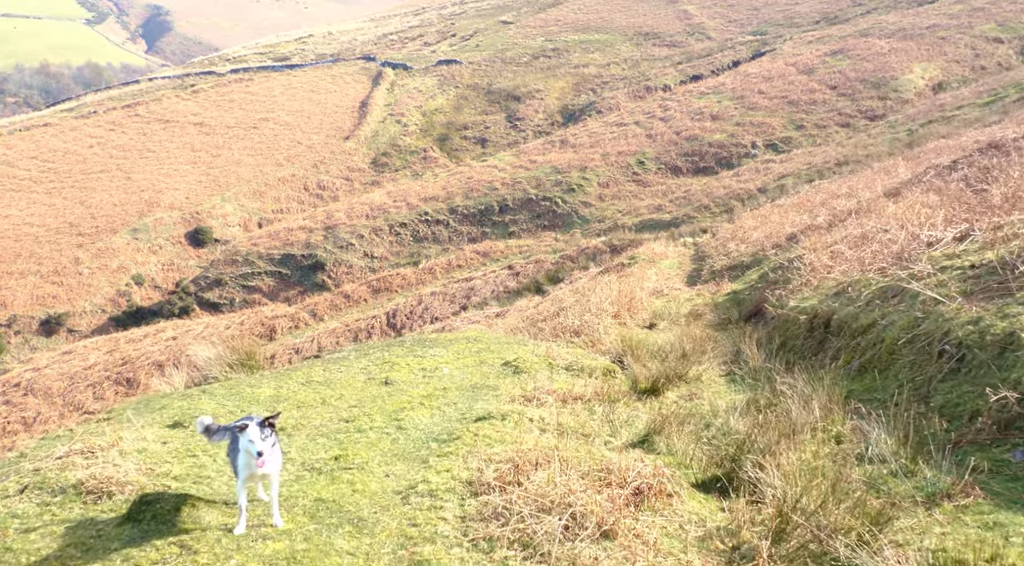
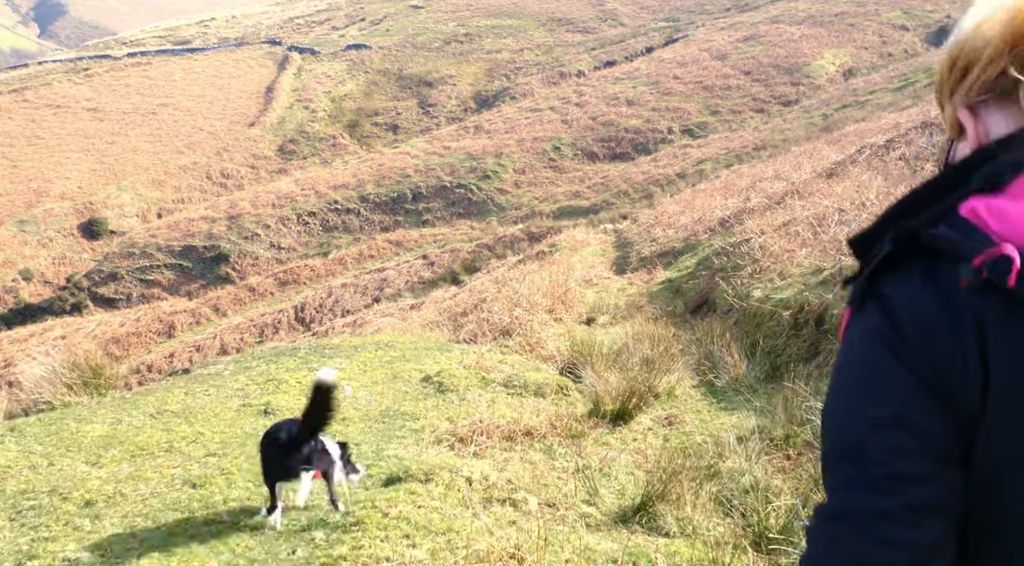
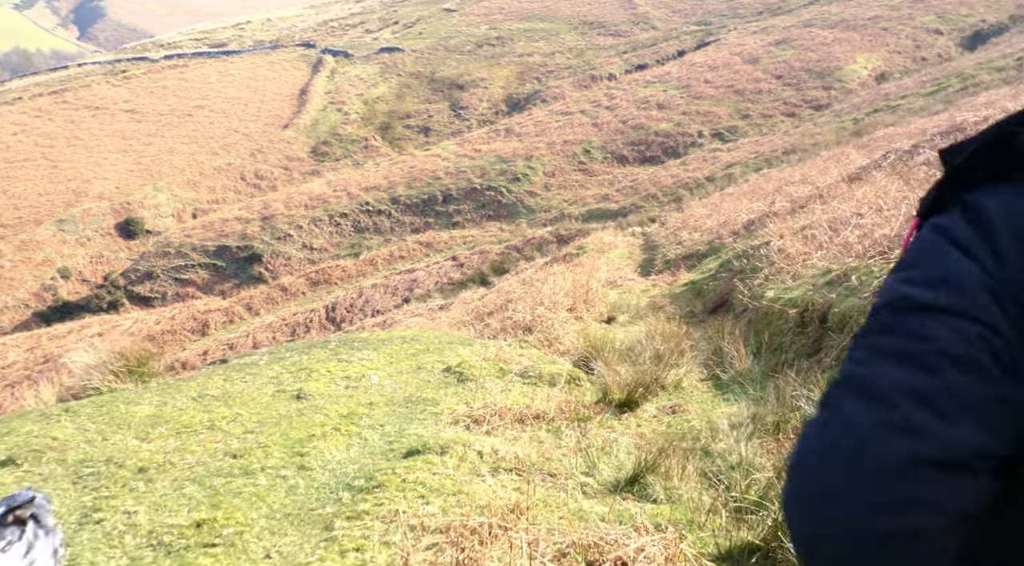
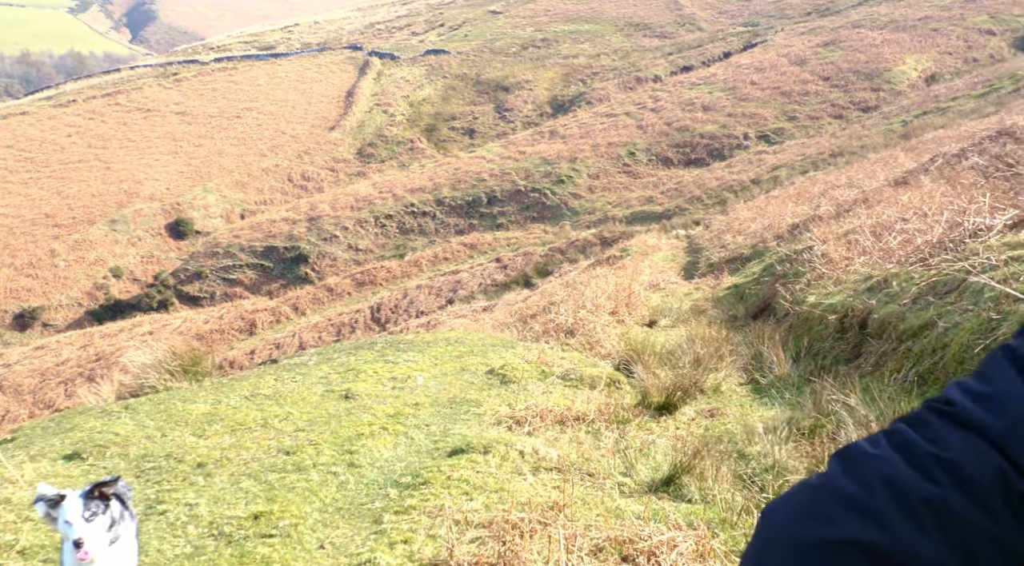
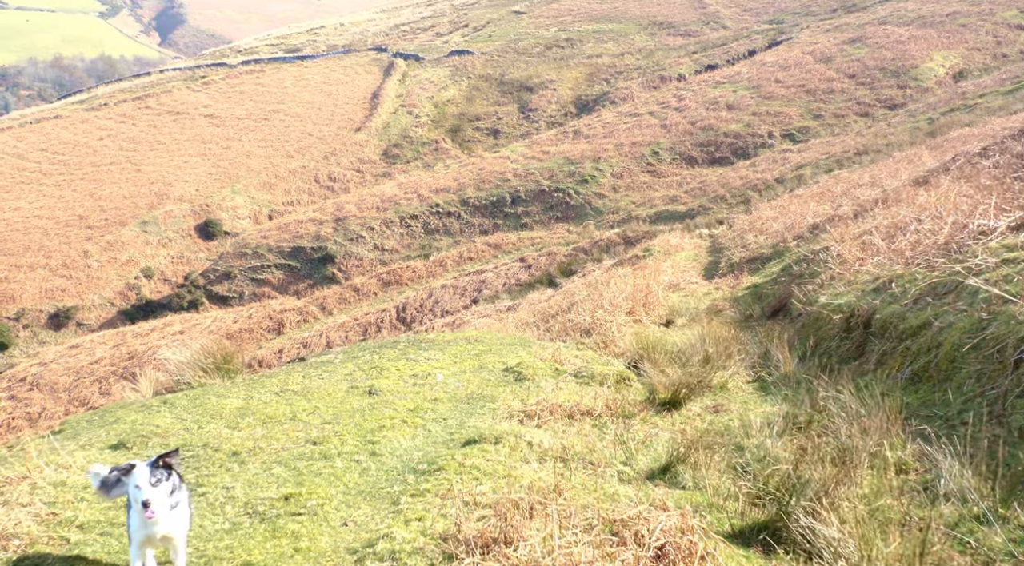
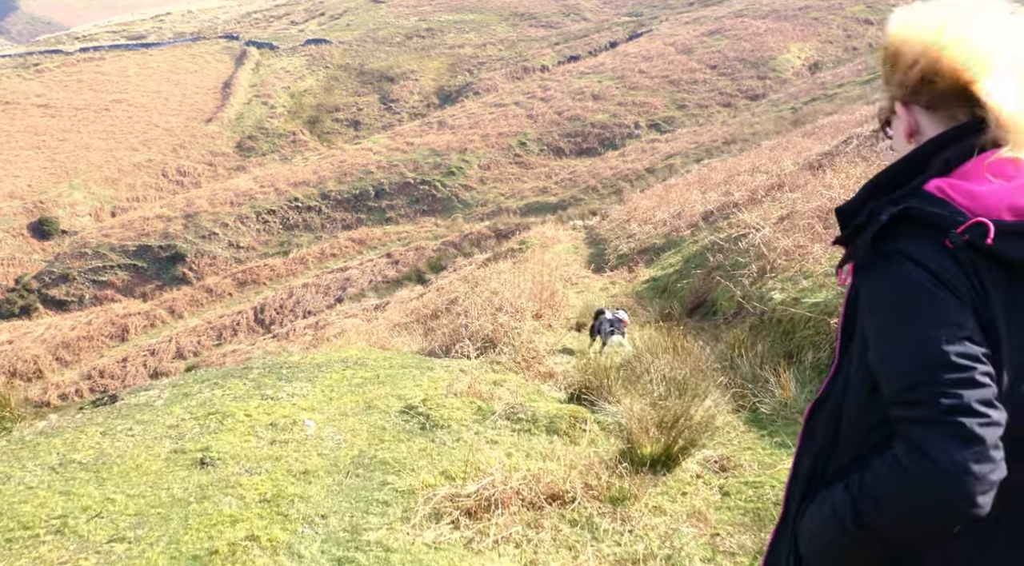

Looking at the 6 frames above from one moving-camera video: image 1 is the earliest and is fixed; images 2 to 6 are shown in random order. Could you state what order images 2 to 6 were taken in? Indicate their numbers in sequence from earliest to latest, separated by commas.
5, 4, 3, 2, 6
